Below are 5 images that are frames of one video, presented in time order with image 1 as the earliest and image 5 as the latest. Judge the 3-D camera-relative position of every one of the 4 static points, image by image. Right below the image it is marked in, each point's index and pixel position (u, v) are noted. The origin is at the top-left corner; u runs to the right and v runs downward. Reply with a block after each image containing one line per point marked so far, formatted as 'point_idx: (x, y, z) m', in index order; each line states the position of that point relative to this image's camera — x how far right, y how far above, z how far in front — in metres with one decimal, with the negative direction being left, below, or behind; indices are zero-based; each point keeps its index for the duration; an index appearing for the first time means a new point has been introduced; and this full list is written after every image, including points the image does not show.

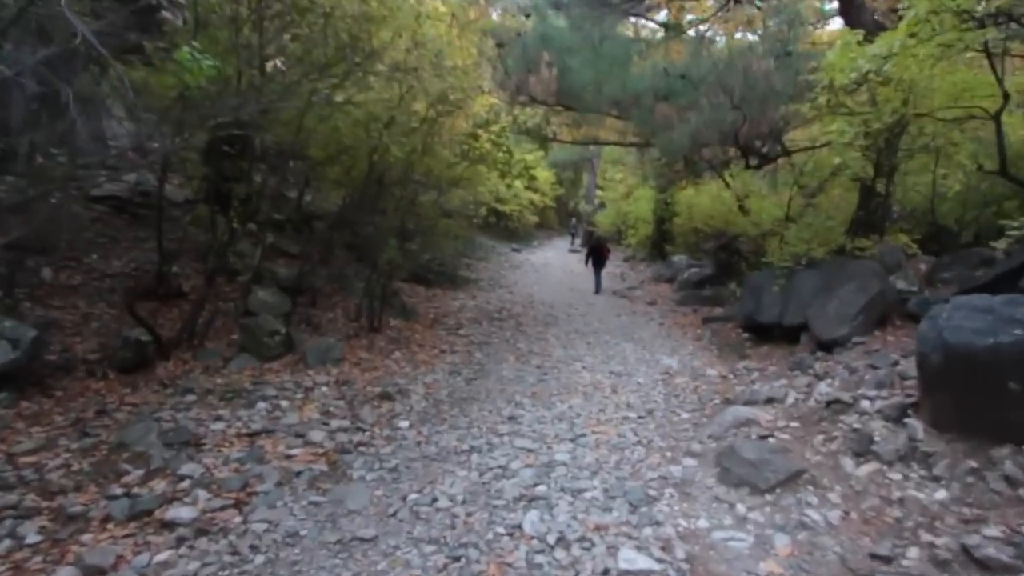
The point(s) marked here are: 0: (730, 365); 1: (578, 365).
0: (+4.2, -1.5, +9.1) m
1: (+1.3, -1.7, +9.6) m
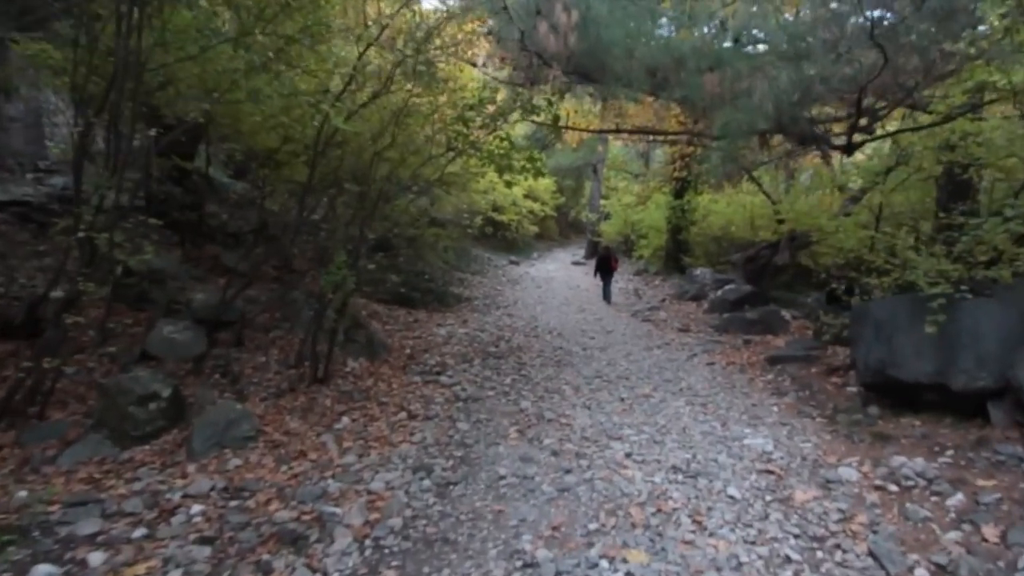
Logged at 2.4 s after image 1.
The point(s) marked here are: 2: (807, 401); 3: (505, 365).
0: (+4.3, -2.0, +5.6) m
1: (+1.4, -2.2, +6.1) m
2: (+4.8, -1.9, +7.4) m
3: (-0.2, -1.9, +10.8) m
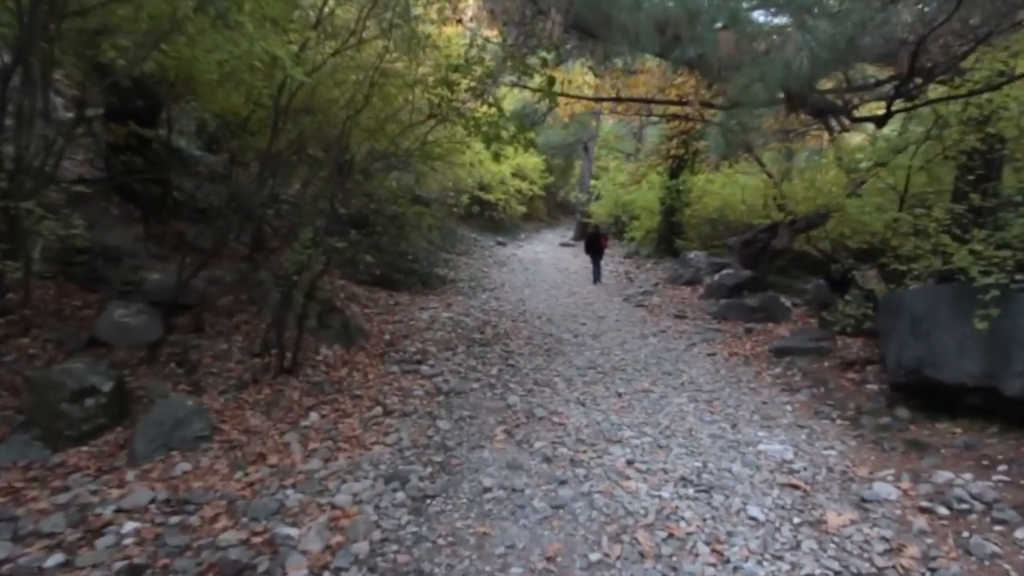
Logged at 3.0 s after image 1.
0: (+4.2, -1.9, +5.0) m
1: (+1.2, -2.0, +5.4) m
2: (+4.7, -1.7, +6.8) m
3: (-0.4, -1.5, +10.1) m
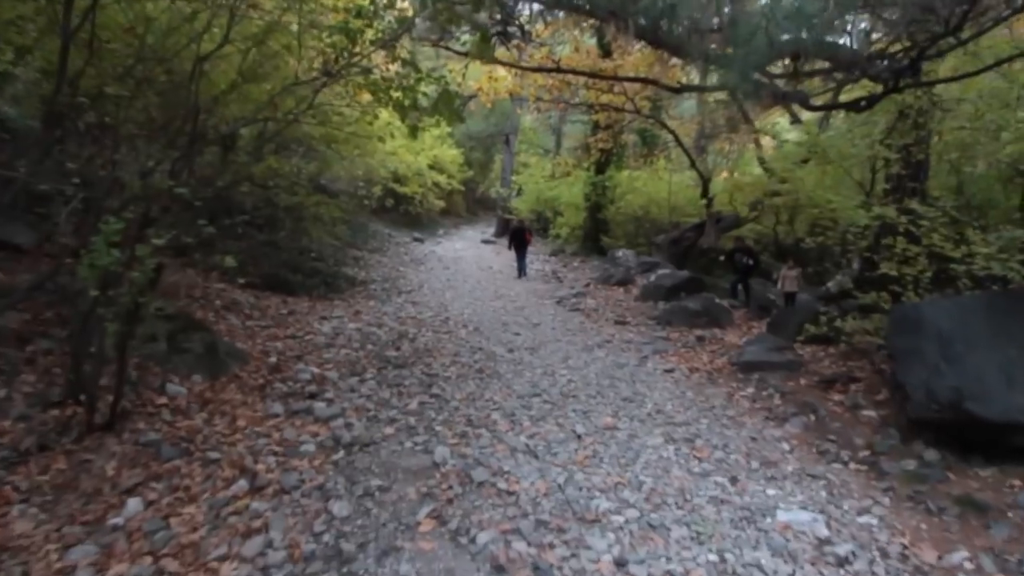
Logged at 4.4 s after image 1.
0: (+3.7, -2.1, +3.8) m
1: (+0.7, -2.2, +3.7) m
2: (+3.9, -1.8, +5.7) m
3: (-1.8, -1.6, +8.0) m
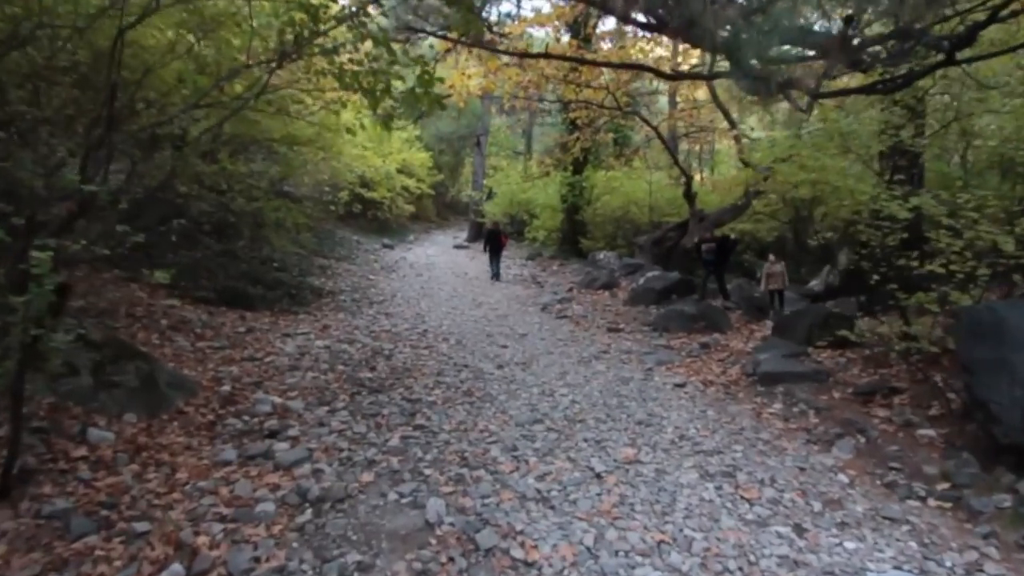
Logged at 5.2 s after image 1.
0: (+3.9, -2.1, +3.0) m
1: (+0.9, -2.3, +2.7) m
2: (+3.9, -1.9, +4.9) m
3: (-1.8, -1.8, +6.9) m
